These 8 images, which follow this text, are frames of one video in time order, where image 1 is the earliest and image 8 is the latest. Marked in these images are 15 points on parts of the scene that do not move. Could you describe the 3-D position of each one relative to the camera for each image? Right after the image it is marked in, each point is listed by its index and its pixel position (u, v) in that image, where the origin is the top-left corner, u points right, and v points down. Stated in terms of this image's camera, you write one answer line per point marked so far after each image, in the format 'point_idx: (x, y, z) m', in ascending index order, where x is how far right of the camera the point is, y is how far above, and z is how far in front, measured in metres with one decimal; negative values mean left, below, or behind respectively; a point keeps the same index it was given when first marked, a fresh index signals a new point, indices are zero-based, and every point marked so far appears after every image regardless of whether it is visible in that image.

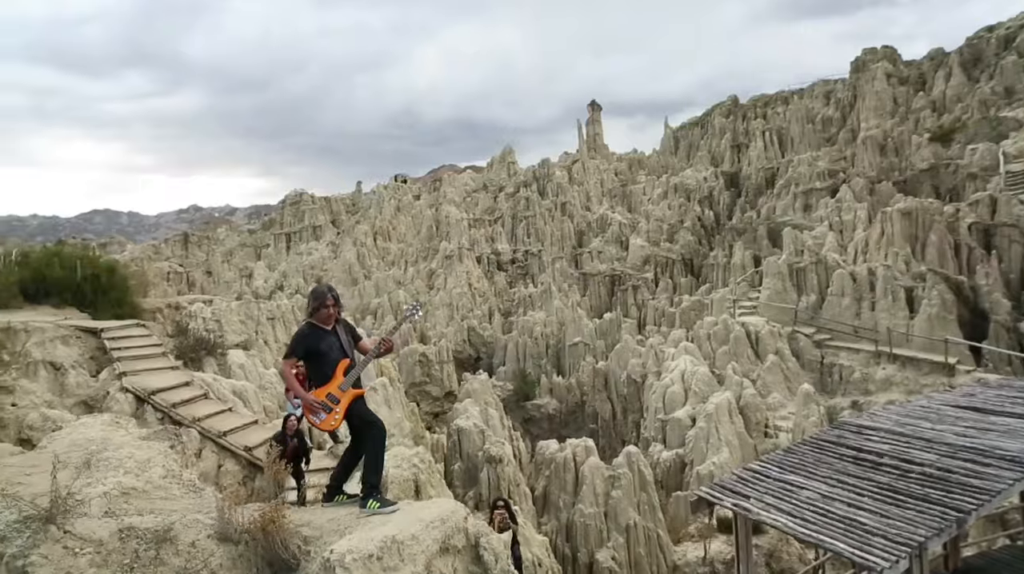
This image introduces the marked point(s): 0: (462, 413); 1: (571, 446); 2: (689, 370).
0: (-1.1, -2.6, +13.7) m
1: (+1.2, -3.3, +13.2) m
2: (+5.1, -2.4, +18.4) m
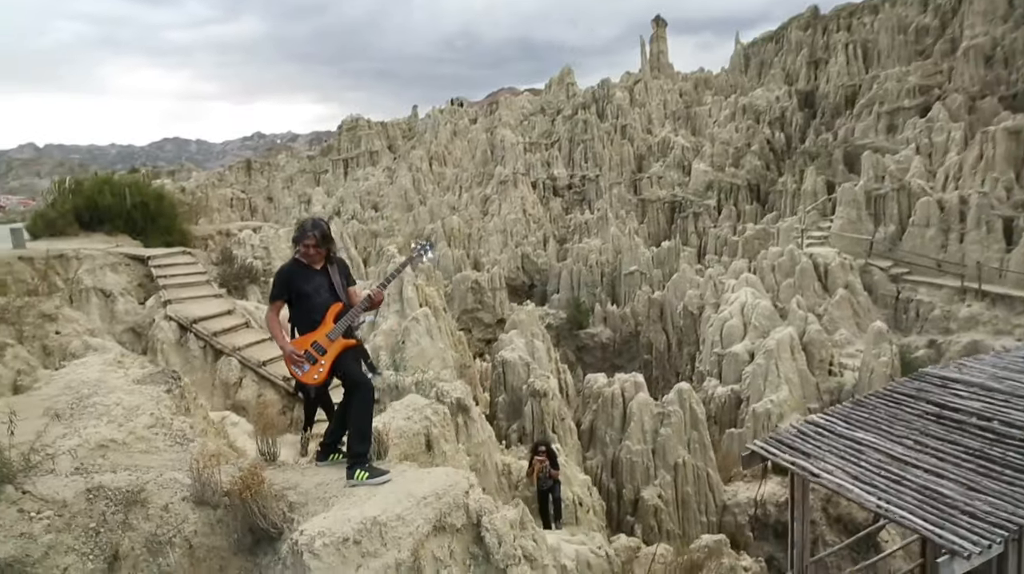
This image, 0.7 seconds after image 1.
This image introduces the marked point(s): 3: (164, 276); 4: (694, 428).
0: (-0.1, -1.1, +13.4) m
1: (+2.1, -1.9, +12.8) m
2: (+6.5, -0.4, +17.4) m
3: (-6.5, +0.2, +11.9) m
4: (+3.4, -2.6, +12.2) m
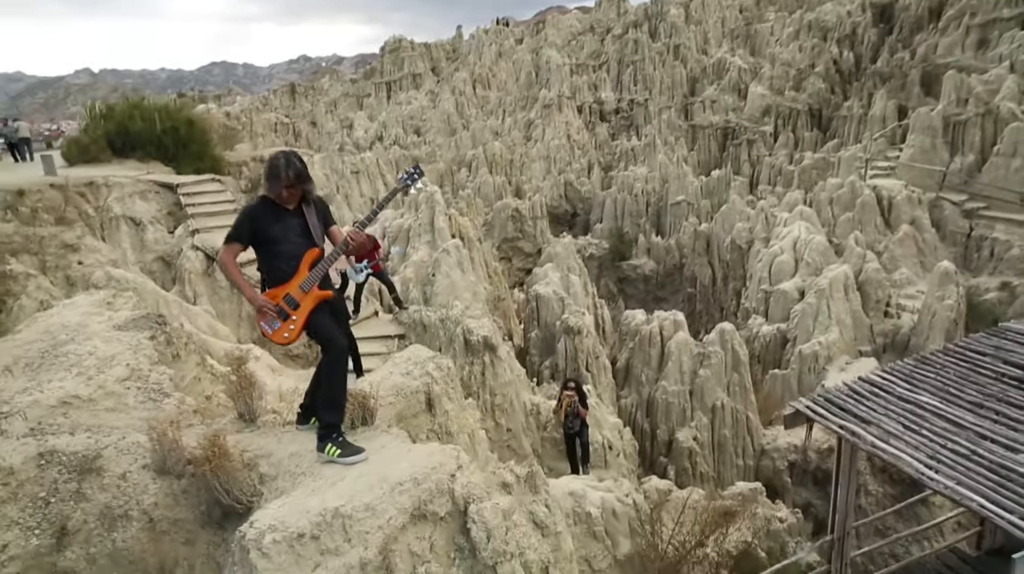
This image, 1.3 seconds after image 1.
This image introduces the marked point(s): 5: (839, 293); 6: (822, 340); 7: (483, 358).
0: (+0.6, +0.2, +12.9) m
1: (+2.8, -0.6, +12.2) m
2: (+7.4, +1.2, +16.4) m
3: (-5.8, +1.5, +11.7) m
4: (+4.0, -1.5, +11.6) m
5: (+7.3, -0.1, +14.3) m
6: (+6.6, -1.1, +13.6) m
7: (-0.4, -1.0, +8.6) m
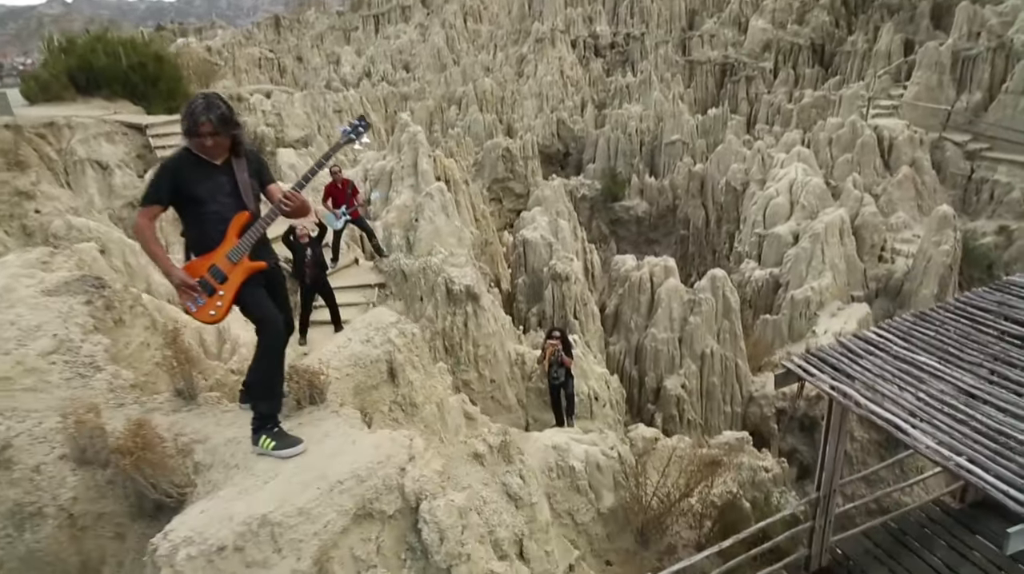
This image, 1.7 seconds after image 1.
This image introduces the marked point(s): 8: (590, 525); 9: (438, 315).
0: (+0.3, +1.3, +12.5) m
1: (+2.5, +0.4, +11.9) m
2: (+7.1, +2.6, +15.9) m
3: (-6.1, +2.4, +11.2) m
4: (+3.8, -0.5, +11.4) m
5: (+7.0, +1.1, +14.0) m
6: (+6.3, 0.0, +13.4) m
7: (-0.6, -0.3, +8.3) m
8: (+0.9, -2.6, +7.0) m
9: (-0.9, -0.4, +8.3) m
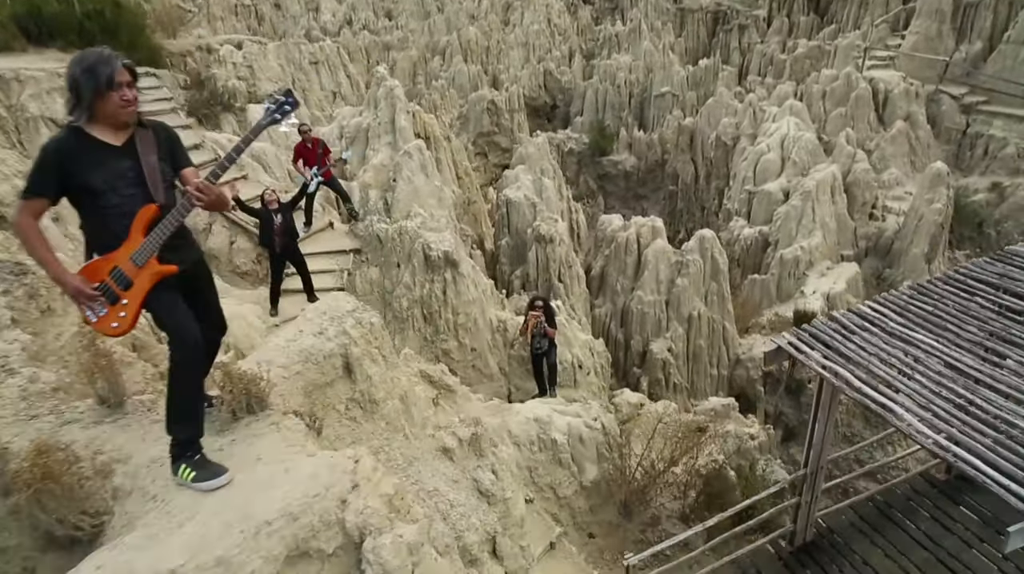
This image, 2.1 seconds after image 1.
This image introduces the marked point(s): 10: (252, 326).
0: (0.0, +2.0, +12.0) m
1: (+2.2, +1.1, +11.6) m
2: (+6.8, +3.7, +15.5) m
3: (-6.4, +3.0, +10.5) m
4: (+3.5, +0.2, +11.2) m
5: (+6.7, +2.0, +13.7) m
6: (+6.0, +0.9, +13.1) m
7: (-0.8, +0.1, +8.0) m
8: (+0.7, -2.2, +6.8) m
9: (-1.2, +0.1, +7.9) m
10: (-2.9, -0.4, +7.1) m
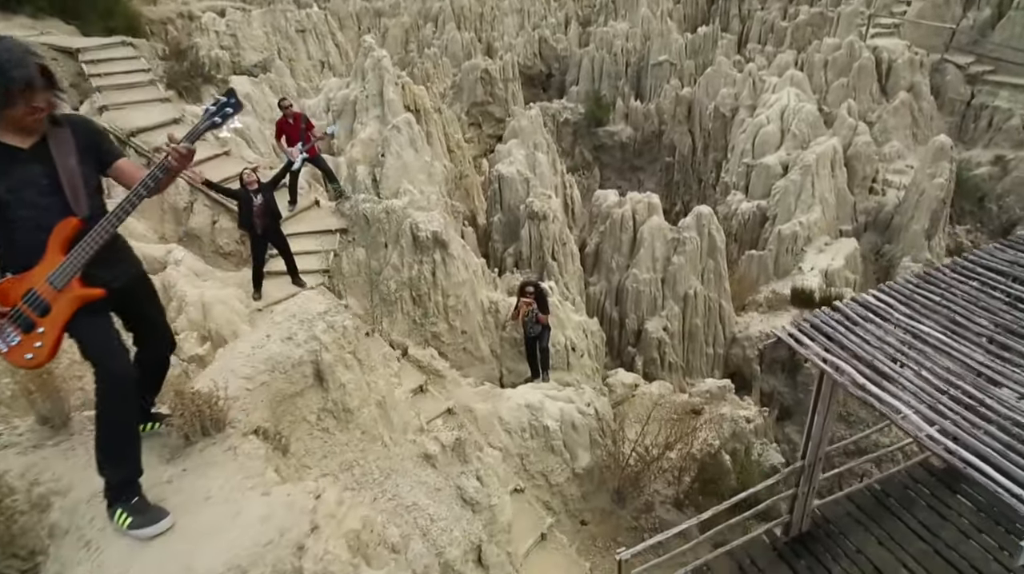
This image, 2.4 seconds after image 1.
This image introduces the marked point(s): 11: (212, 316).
0: (-0.1, +2.4, +11.7) m
1: (+2.1, +1.5, +11.3) m
2: (+6.6, +4.3, +15.1) m
3: (-6.5, +3.3, +10.1) m
4: (+3.4, +0.5, +10.9) m
5: (+6.5, +2.5, +13.4) m
6: (+5.8, +1.3, +12.9) m
7: (-0.9, +0.3, +7.7) m
8: (+0.6, -2.1, +6.7) m
9: (-1.3, +0.3, +7.7) m
10: (-3.0, -0.3, +6.8) m
11: (-3.1, -0.3, +6.7) m
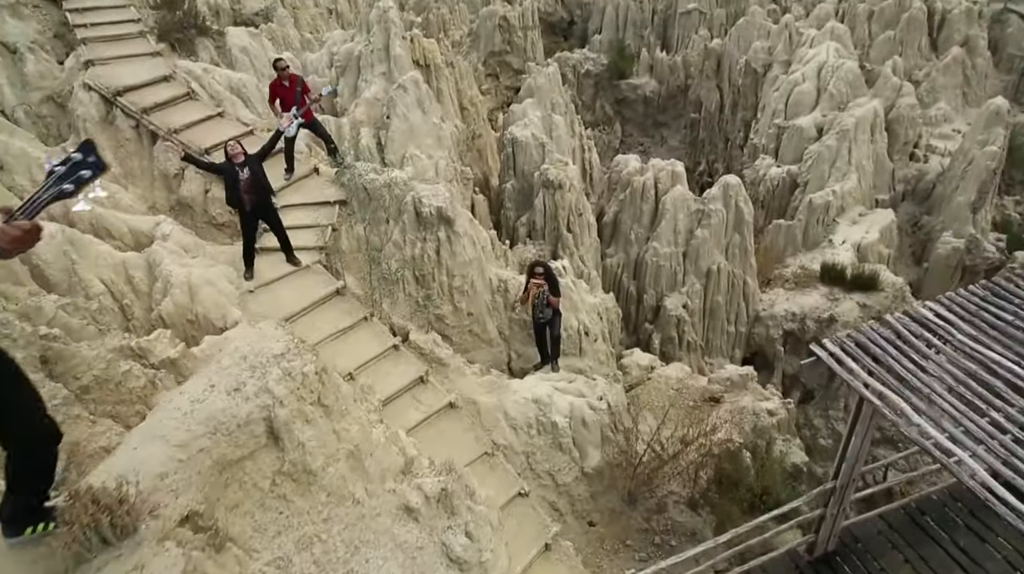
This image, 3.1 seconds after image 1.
0: (+0.1, +2.9, +11.0) m
1: (+2.3, +2.0, +10.6) m
2: (+7.0, +4.9, +14.0) m
3: (-6.3, +3.8, +9.5) m
4: (+3.6, +0.9, +10.3) m
5: (+6.8, +3.0, +12.4) m
6: (+6.1, +1.8, +12.1) m
7: (-0.8, +0.6, +7.2) m
8: (+0.6, -1.9, +6.3) m
9: (-1.2, +0.5, +7.2) m
10: (-2.9, -0.1, +6.4) m
11: (-3.0, -0.1, +6.2) m
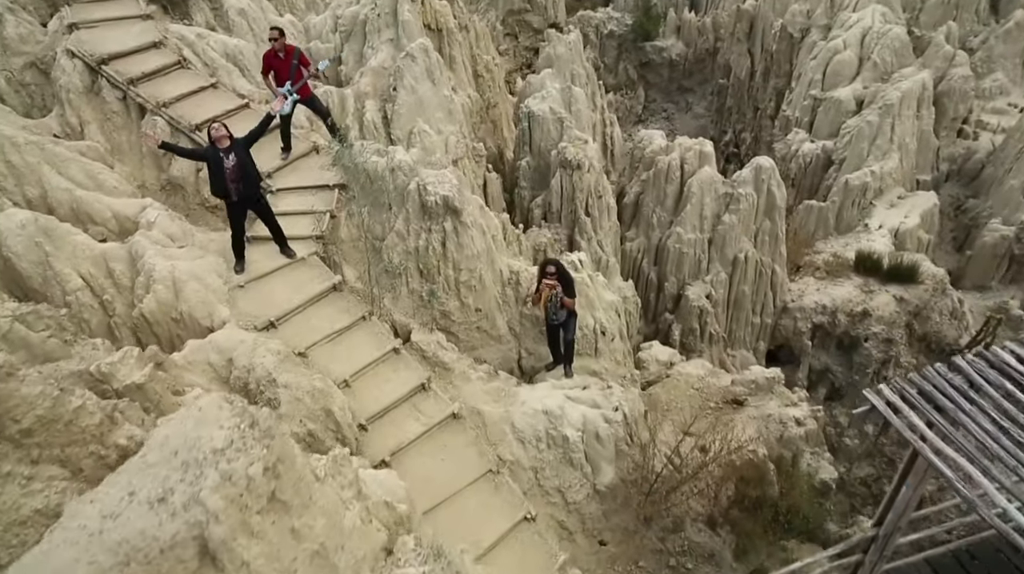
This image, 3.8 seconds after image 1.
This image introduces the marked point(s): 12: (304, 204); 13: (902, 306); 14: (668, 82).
0: (+0.4, +3.2, +10.2) m
1: (+2.6, +2.2, +9.8) m
2: (+7.4, +5.2, +13.0) m
3: (-6.0, +4.1, +8.8) m
4: (+3.8, +1.1, +9.6) m
5: (+7.1, +3.2, +11.5) m
6: (+6.4, +2.0, +11.2) m
7: (-0.7, +0.6, +6.6) m
8: (+0.7, -2.0, +5.9) m
9: (-1.0, +0.6, +6.6) m
10: (-2.8, 0.0, +5.9) m
11: (-2.9, -0.1, +5.8) m
12: (-2.2, +0.9, +6.9) m
13: (+5.9, -0.3, +9.8) m
14: (+4.8, +6.2, +19.6) m
